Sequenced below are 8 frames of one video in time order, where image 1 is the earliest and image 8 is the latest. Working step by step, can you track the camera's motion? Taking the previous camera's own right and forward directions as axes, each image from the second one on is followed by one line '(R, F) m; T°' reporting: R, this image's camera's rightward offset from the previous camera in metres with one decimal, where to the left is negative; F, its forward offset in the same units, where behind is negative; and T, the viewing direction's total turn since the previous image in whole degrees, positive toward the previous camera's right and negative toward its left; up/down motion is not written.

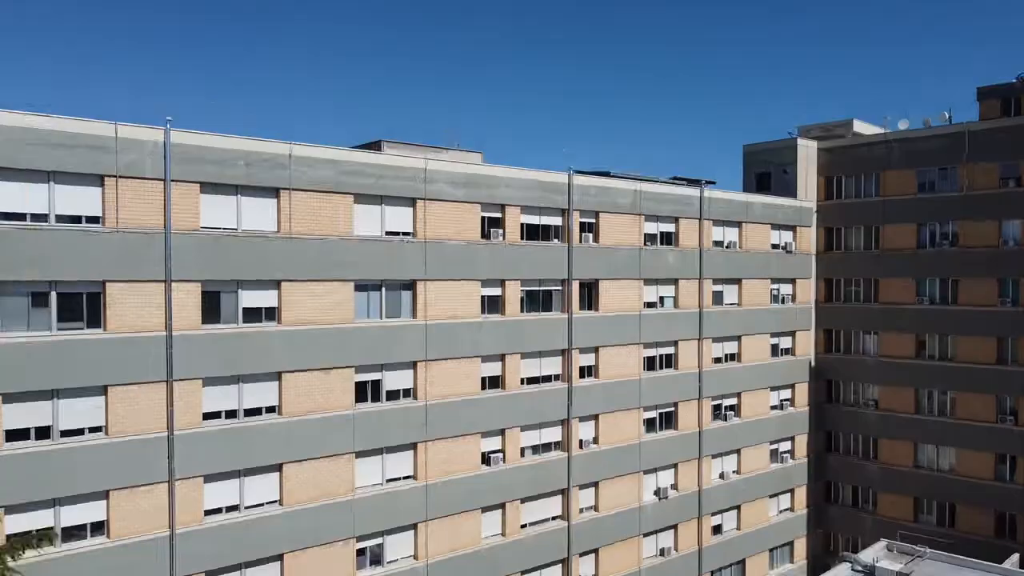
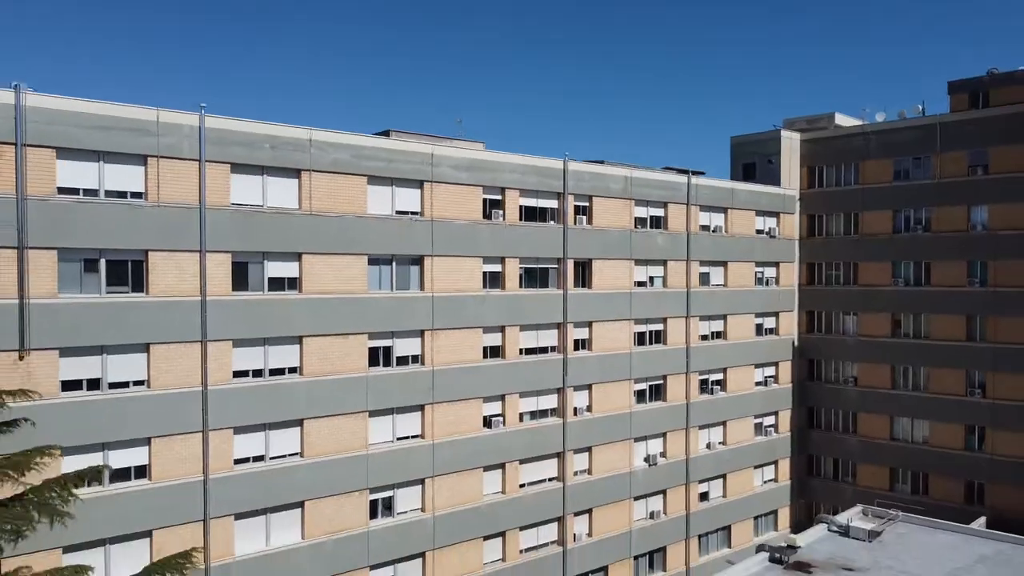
(0.0, -2.1) m; 0°
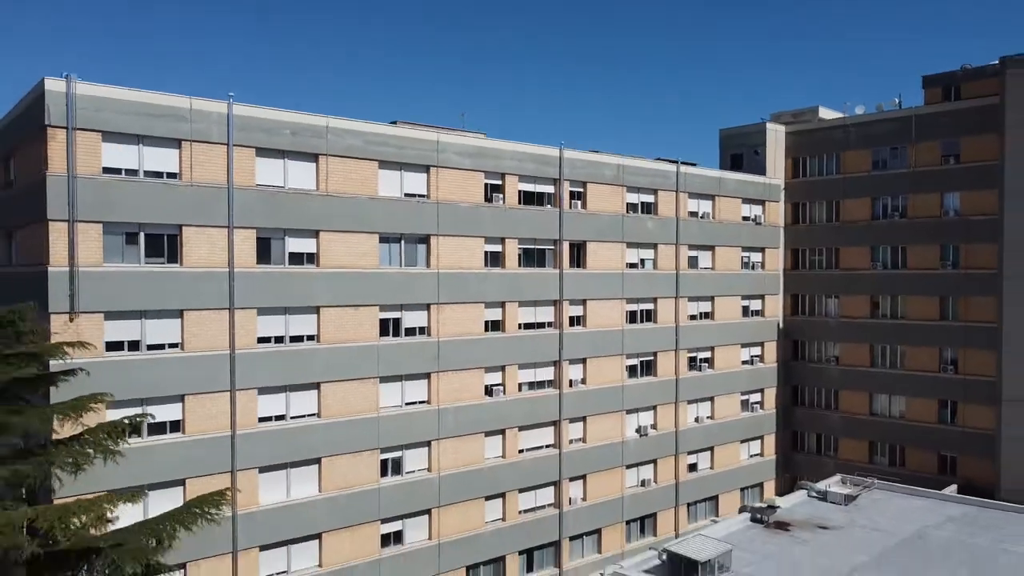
(0.0, -2.1) m; 0°
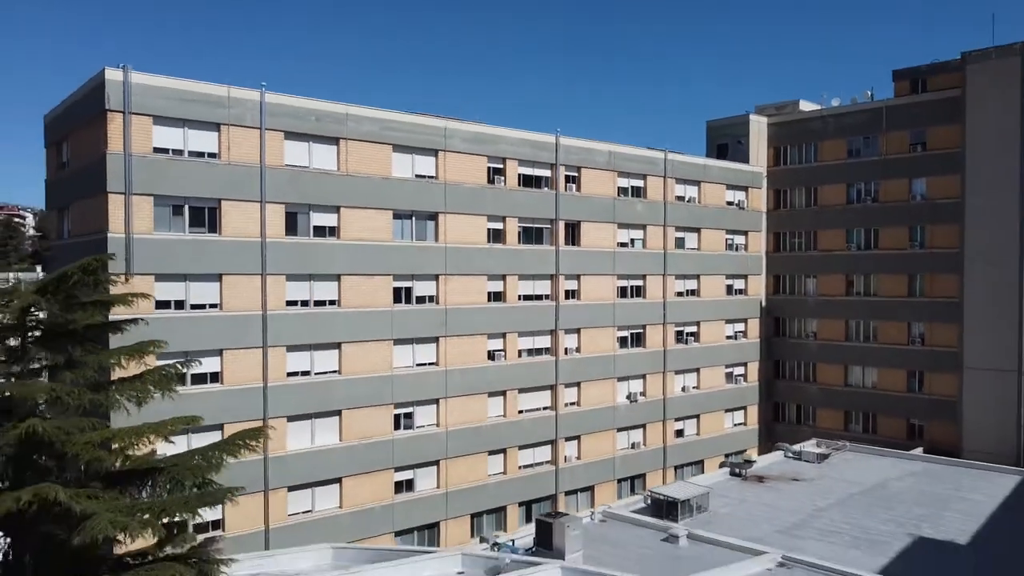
(0.0, -2.9) m; 0°
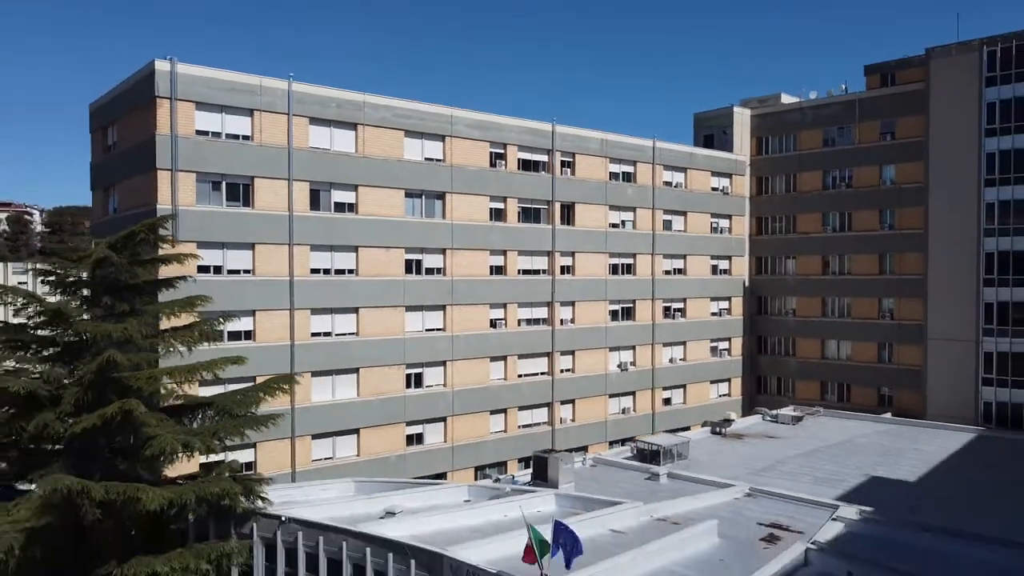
(0.0, -3.1) m; 0°
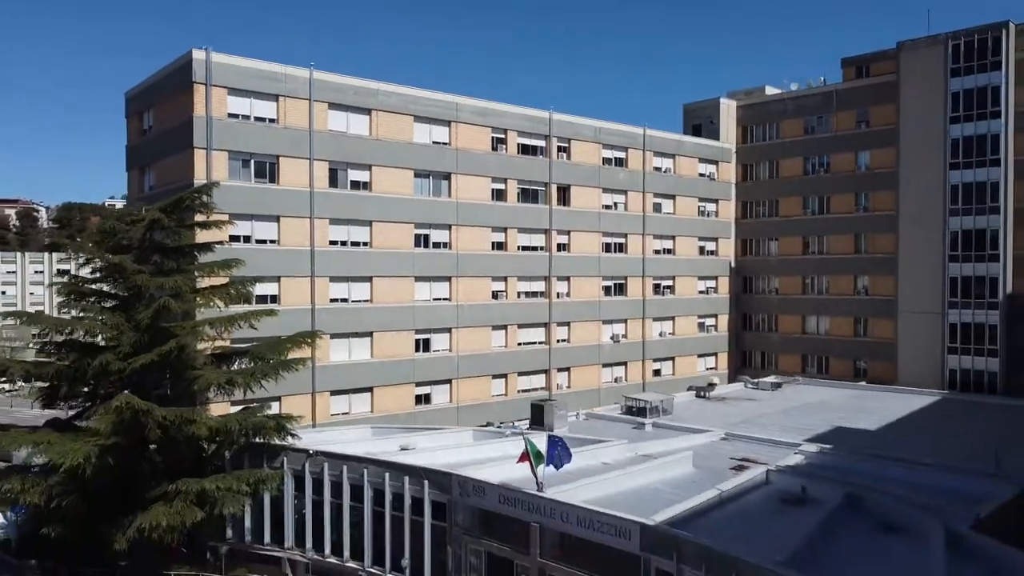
(0.0, -3.0) m; 0°
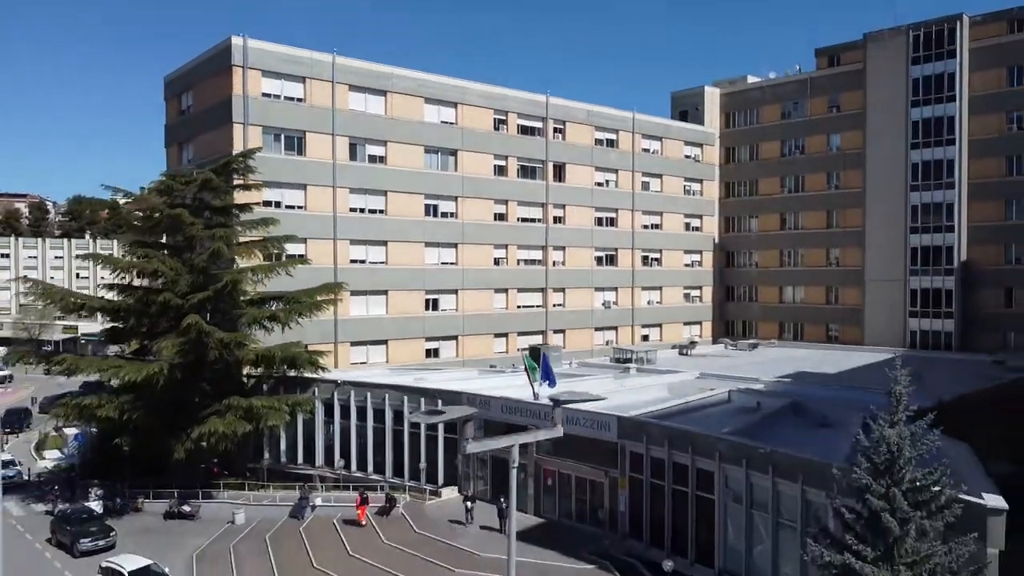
(0.0, -4.0) m; 0°
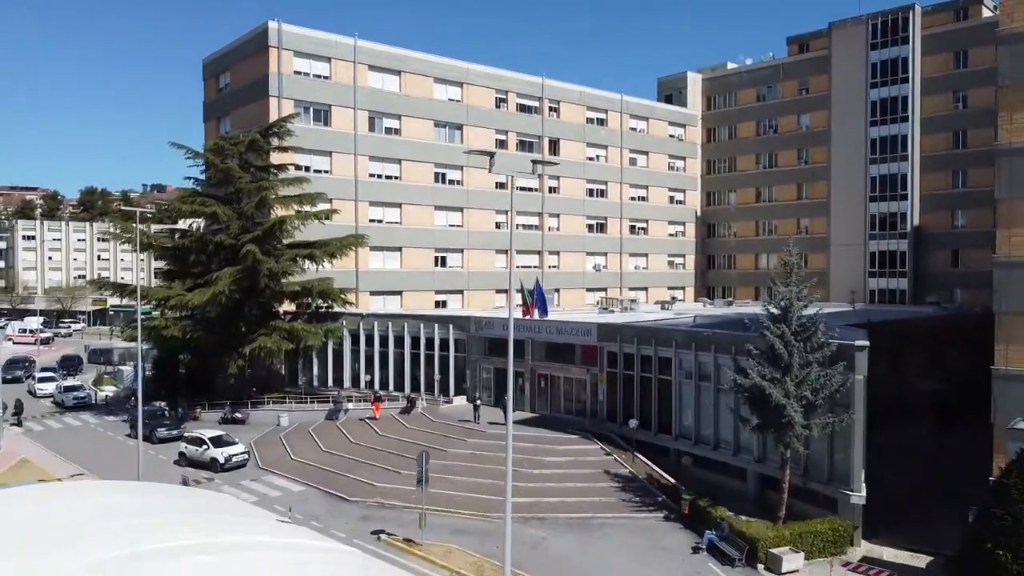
(0.0, -5.0) m; 0°
